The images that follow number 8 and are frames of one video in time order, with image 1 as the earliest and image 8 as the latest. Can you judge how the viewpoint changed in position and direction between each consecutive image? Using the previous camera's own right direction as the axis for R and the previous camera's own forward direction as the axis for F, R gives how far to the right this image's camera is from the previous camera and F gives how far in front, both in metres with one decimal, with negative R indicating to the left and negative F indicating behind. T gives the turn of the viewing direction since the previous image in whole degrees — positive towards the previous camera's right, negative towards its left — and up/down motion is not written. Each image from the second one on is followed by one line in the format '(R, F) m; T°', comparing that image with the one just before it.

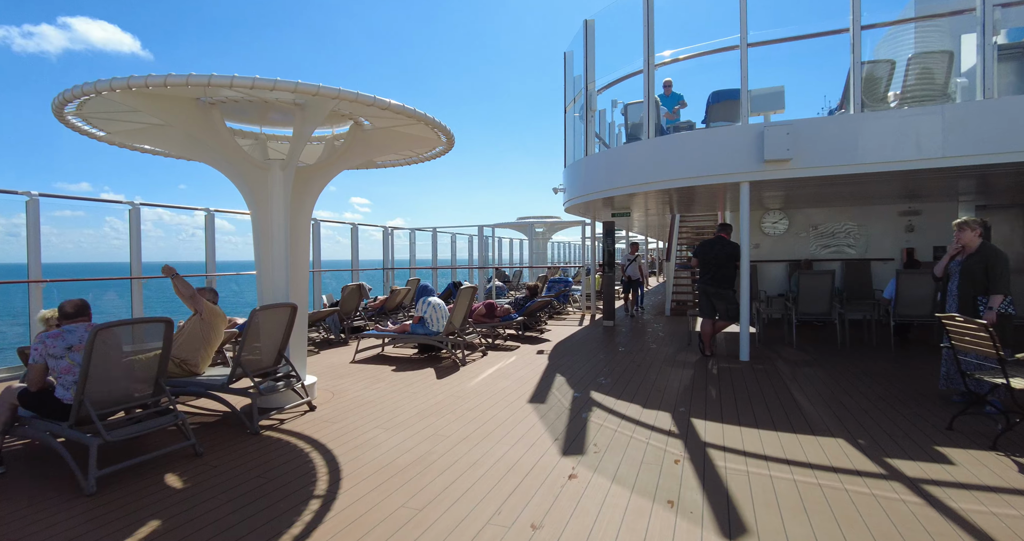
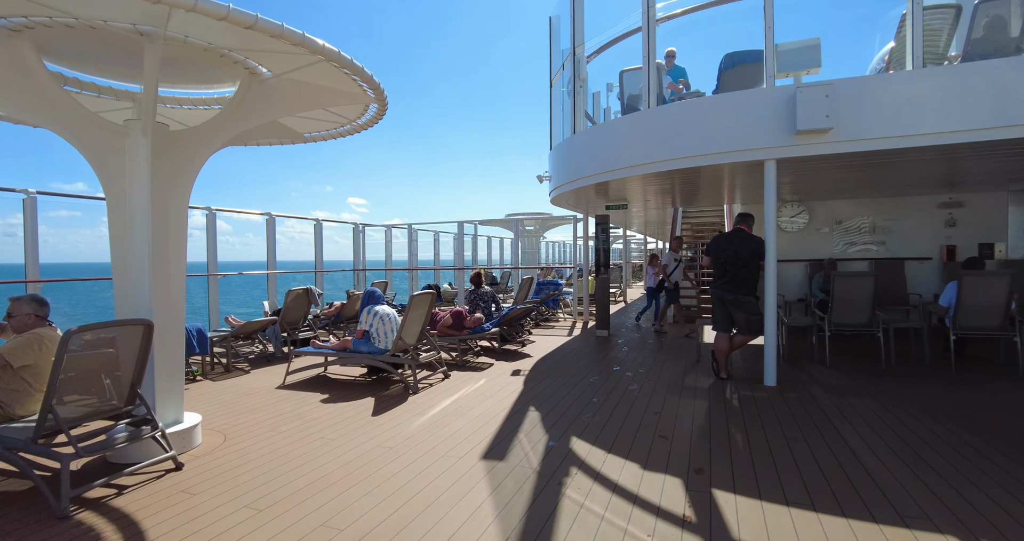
(+0.4, +1.3) m; 0°
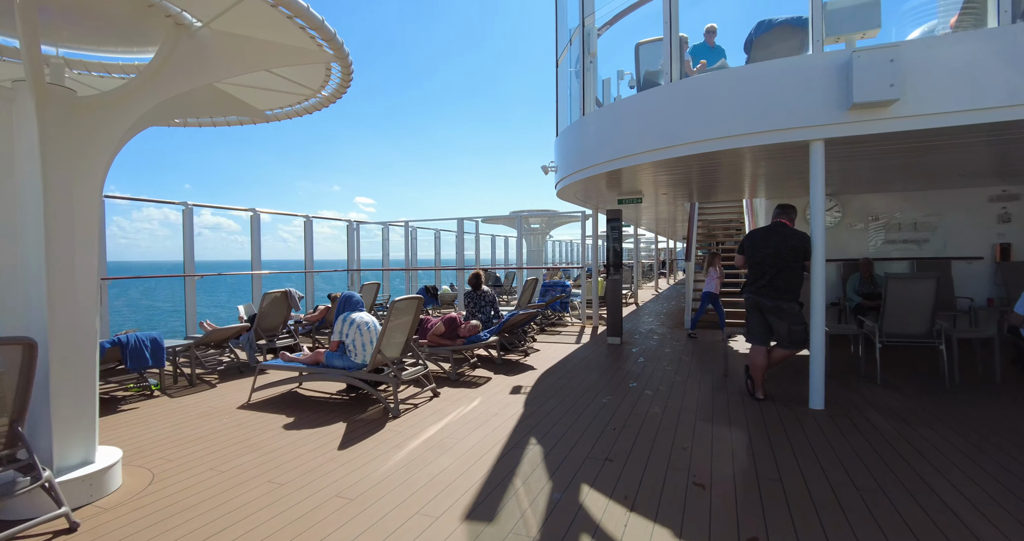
(+0.1, +0.8) m; -1°
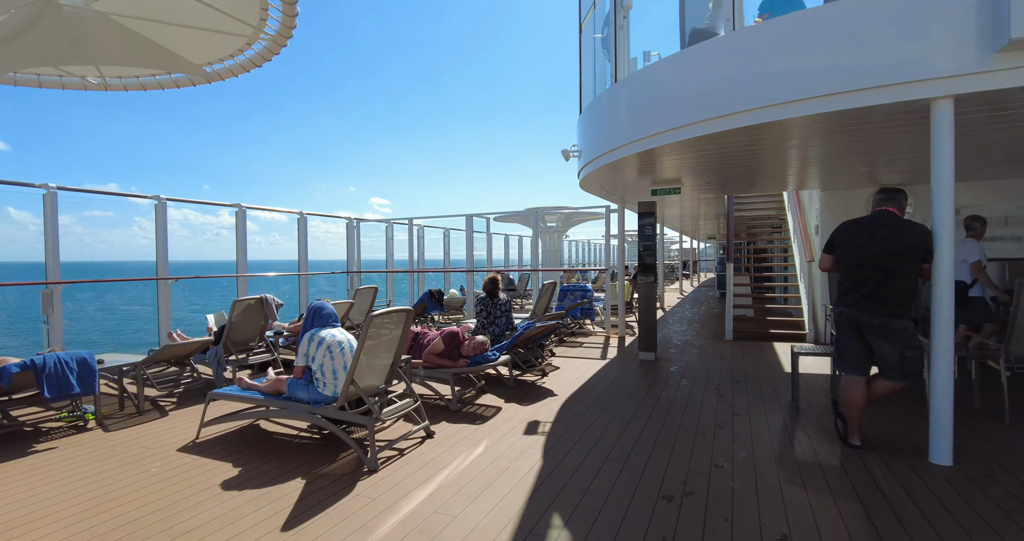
(0.0, +1.0) m; -2°
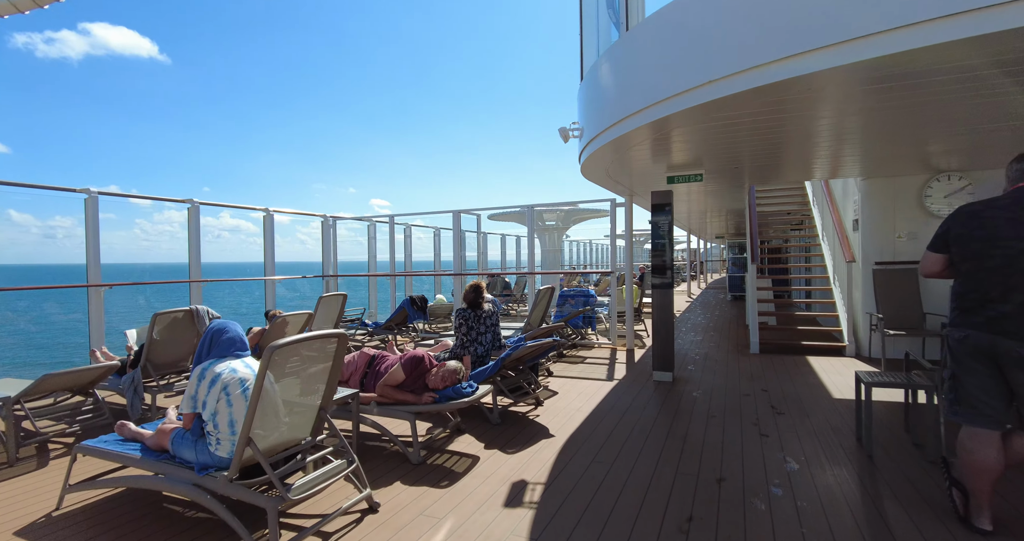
(+0.1, +1.0) m; 0°
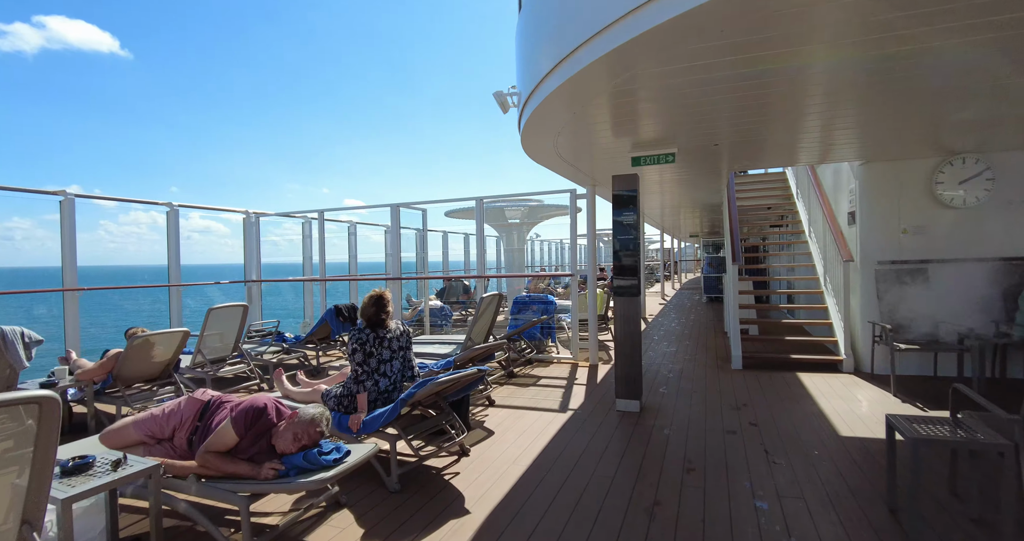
(+0.5, +1.1) m; +3°
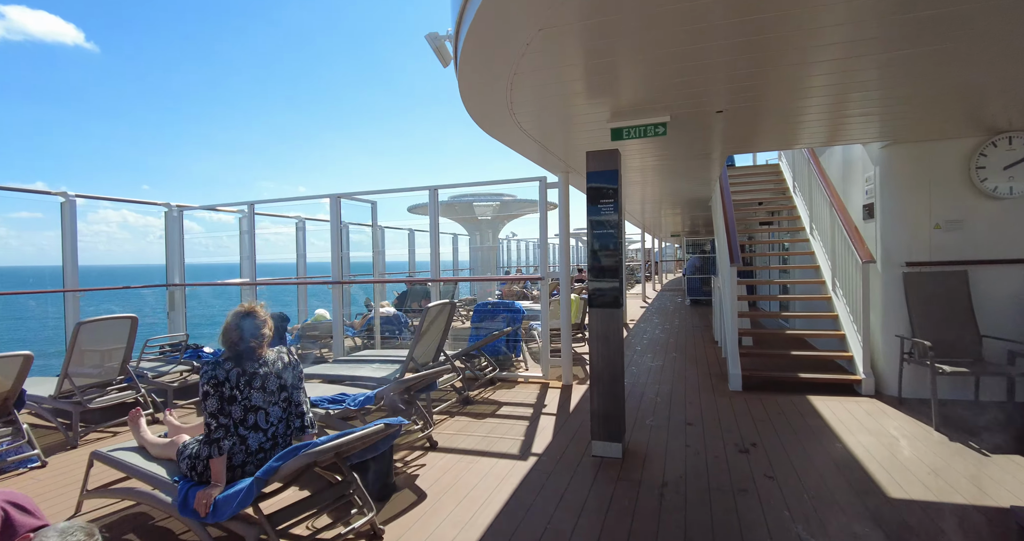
(+0.2, +0.9) m; +2°
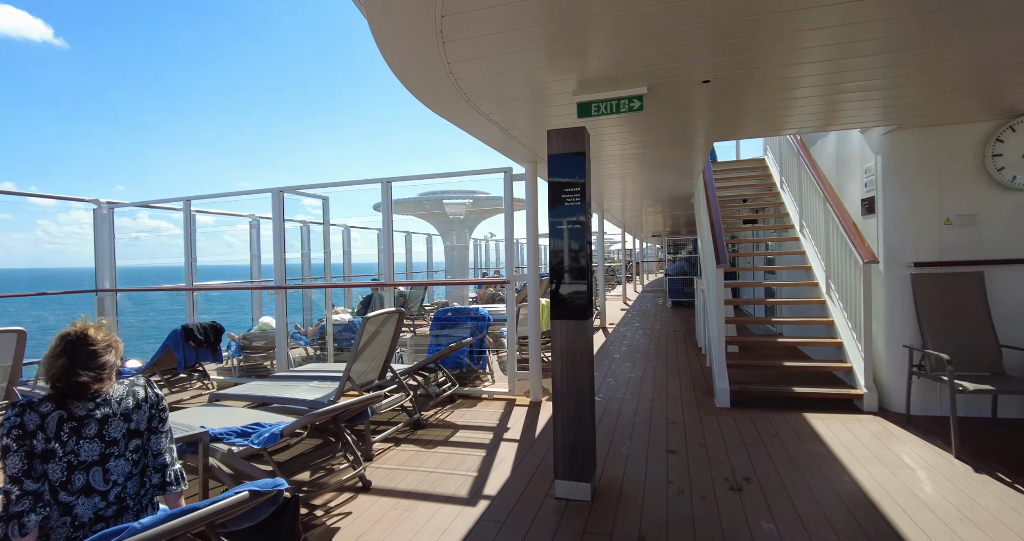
(+0.2, +0.6) m; +2°
